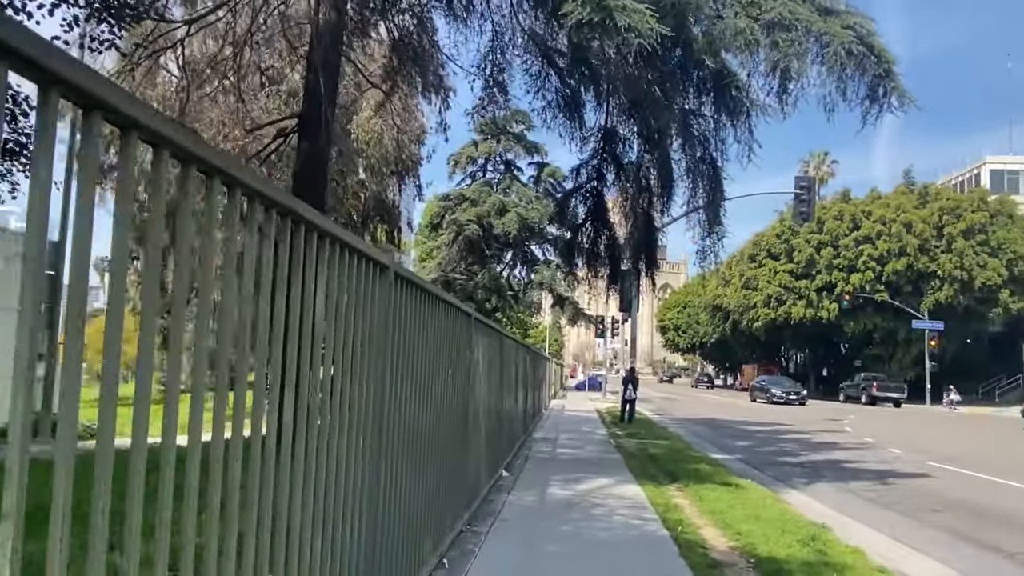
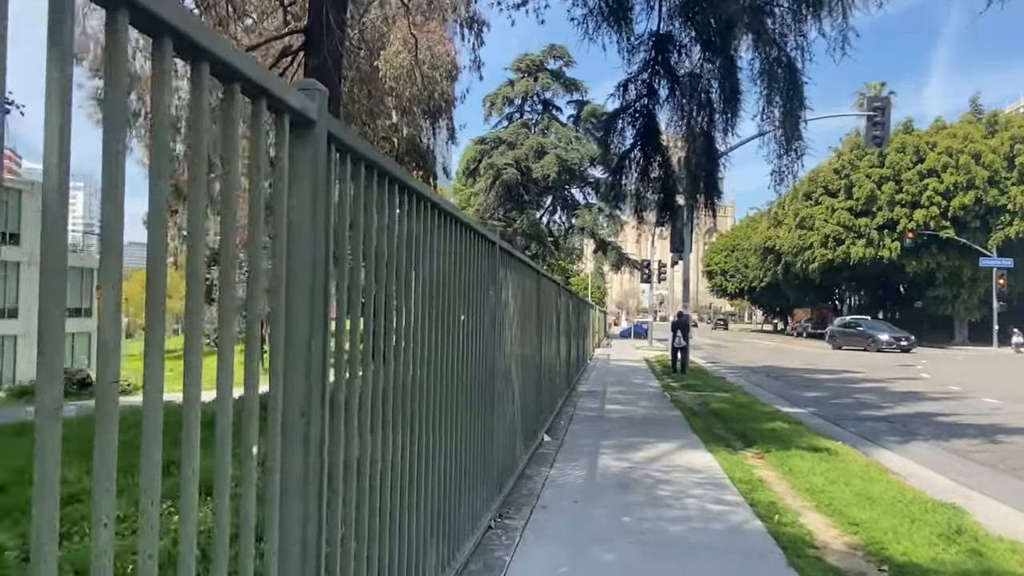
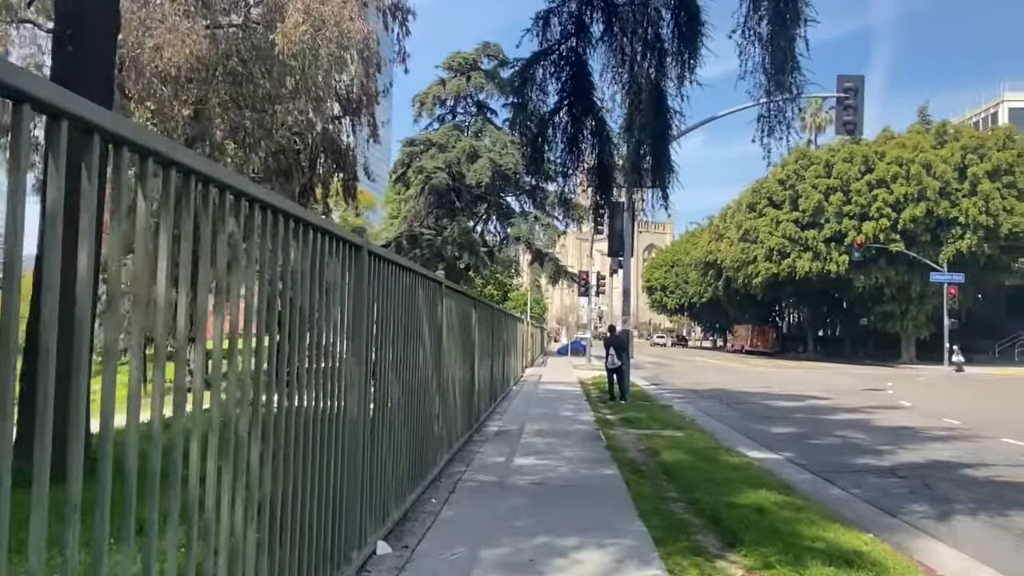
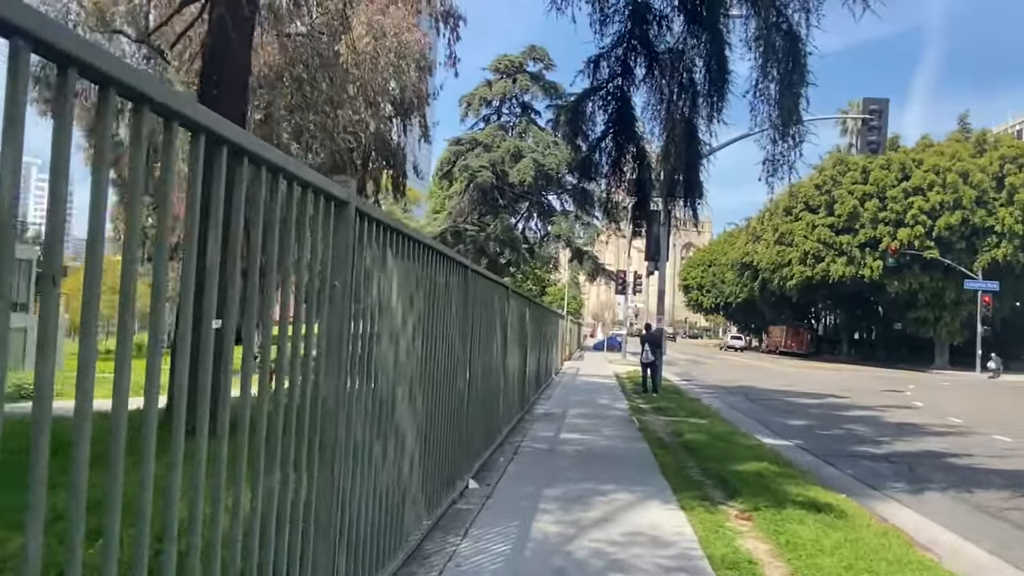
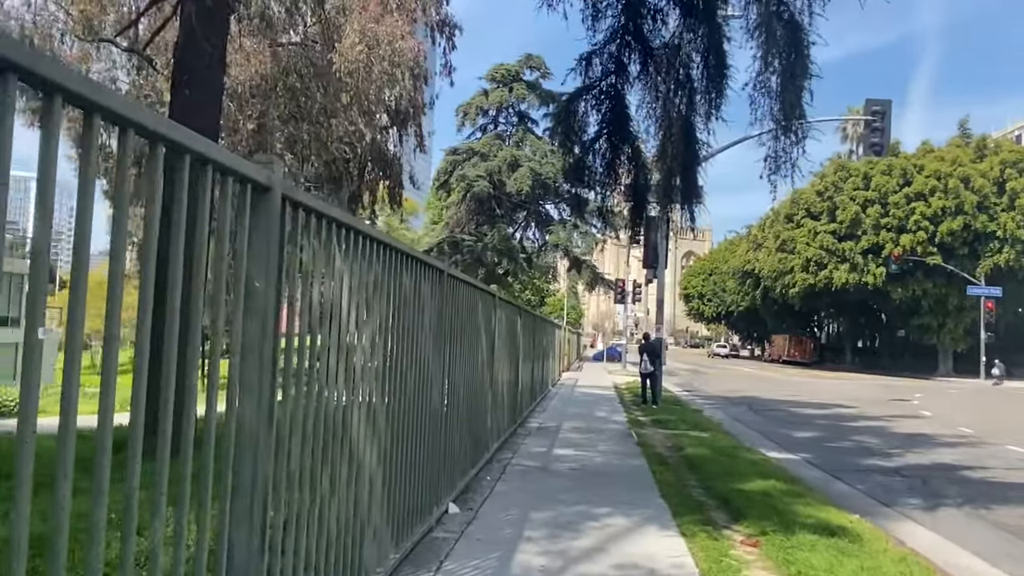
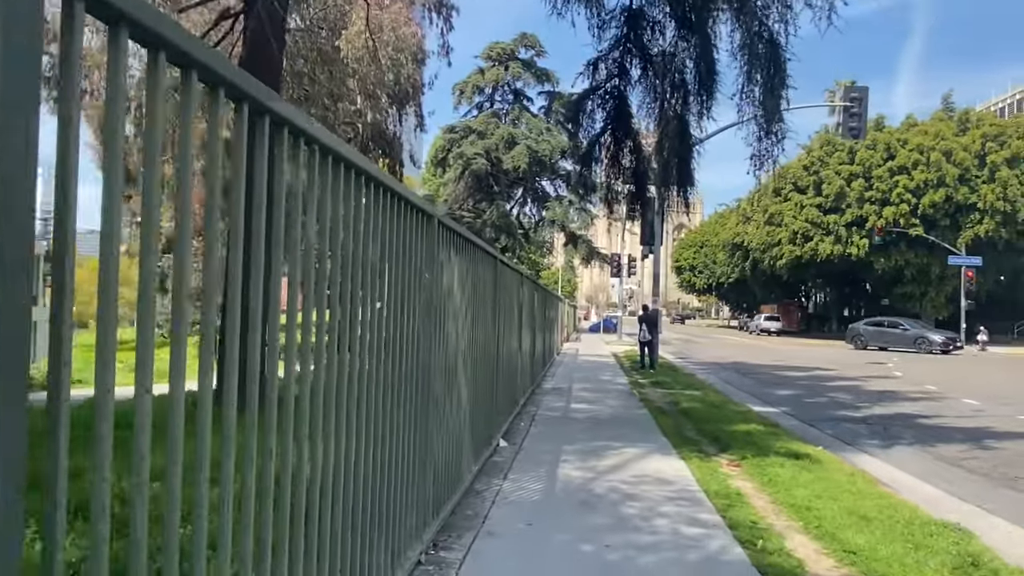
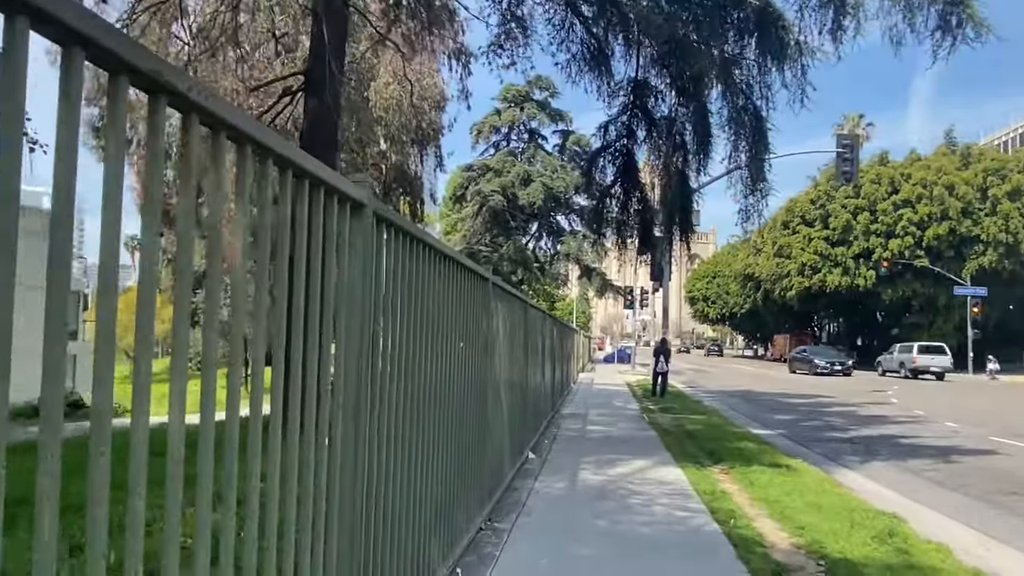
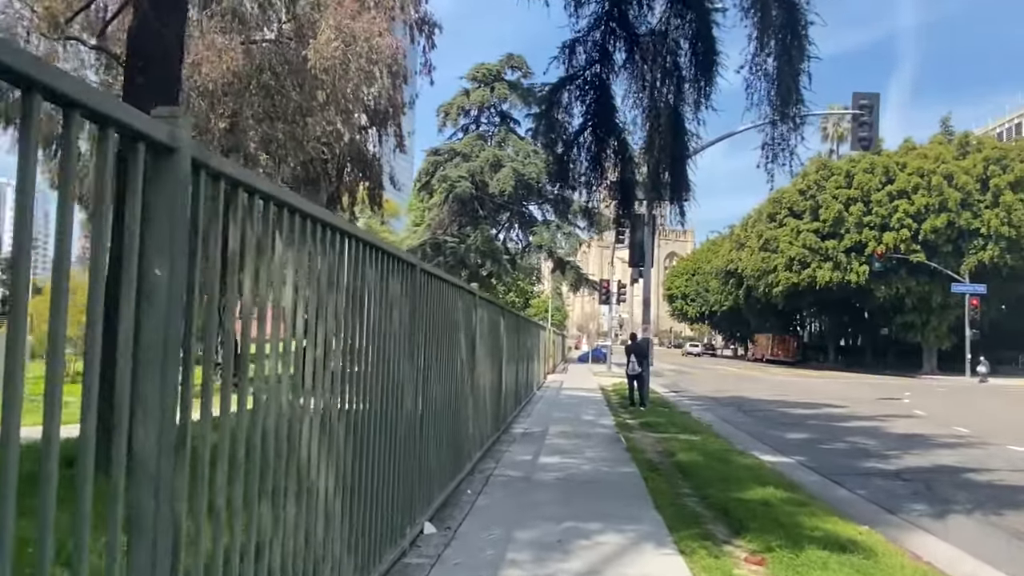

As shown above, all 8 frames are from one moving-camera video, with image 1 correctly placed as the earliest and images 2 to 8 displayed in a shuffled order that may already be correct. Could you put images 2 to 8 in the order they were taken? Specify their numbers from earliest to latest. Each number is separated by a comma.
7, 2, 6, 4, 5, 8, 3
